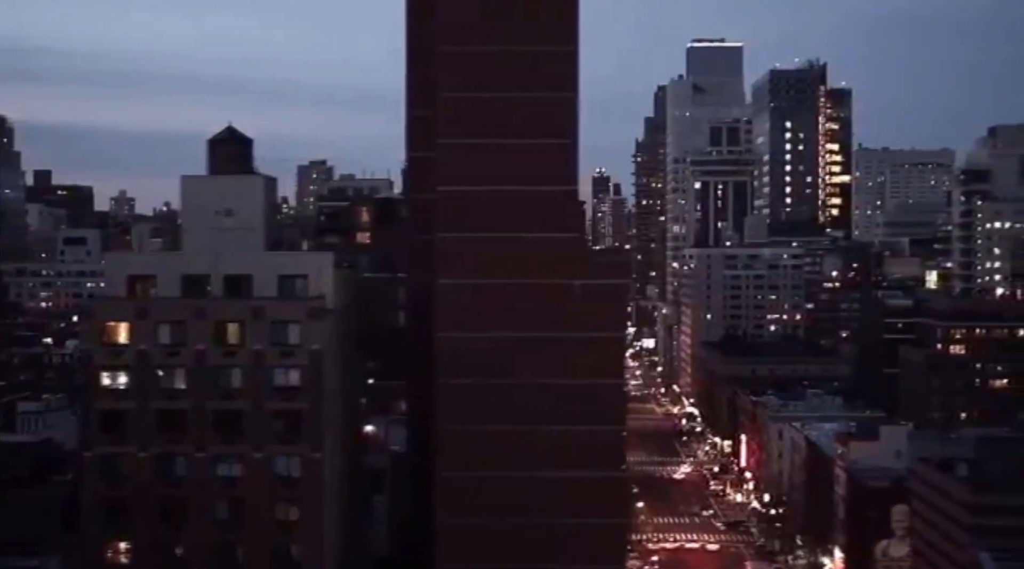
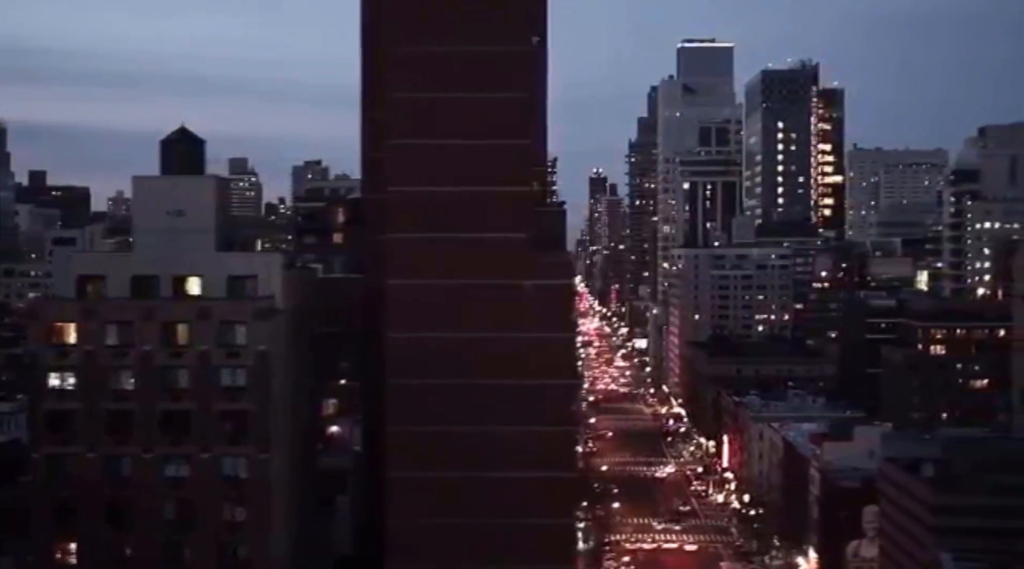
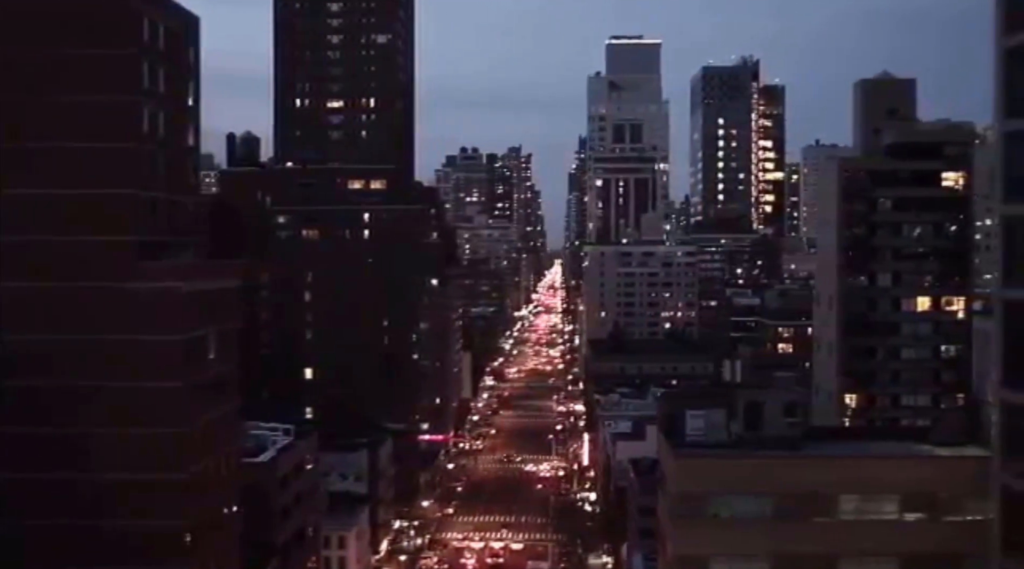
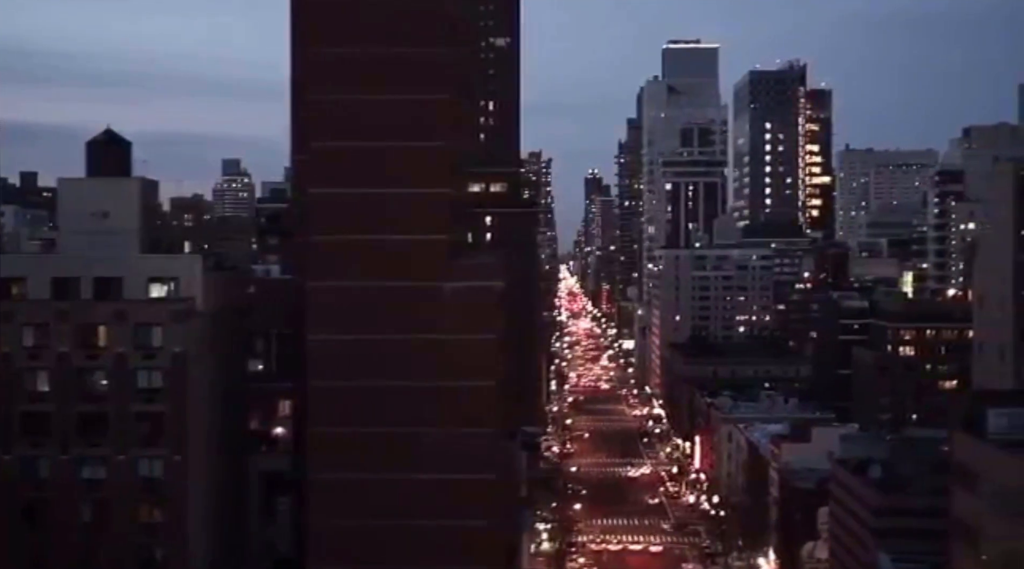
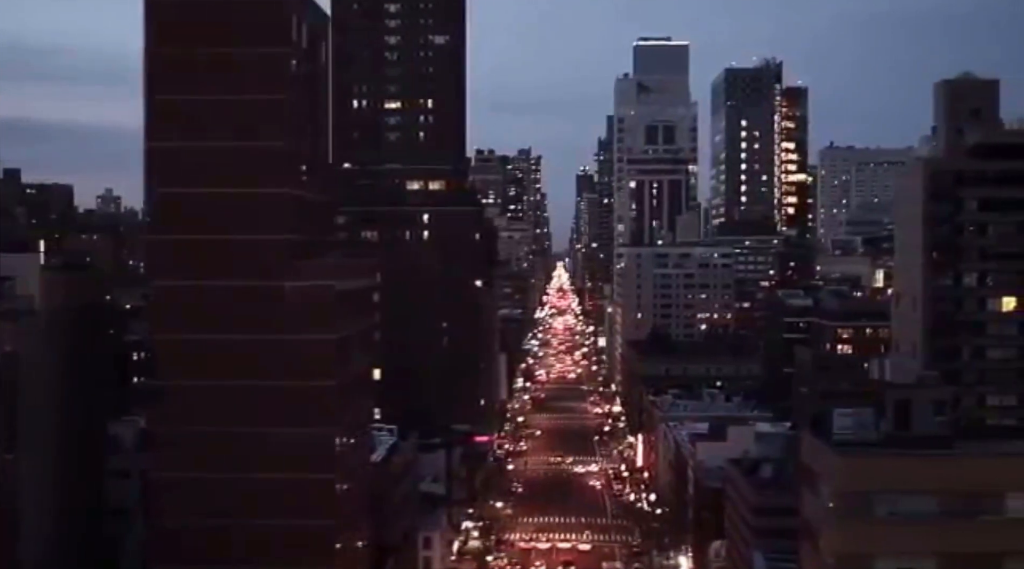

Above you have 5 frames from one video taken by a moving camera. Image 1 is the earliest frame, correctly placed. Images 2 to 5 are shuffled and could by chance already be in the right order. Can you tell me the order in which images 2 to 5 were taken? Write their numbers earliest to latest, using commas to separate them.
2, 4, 5, 3
